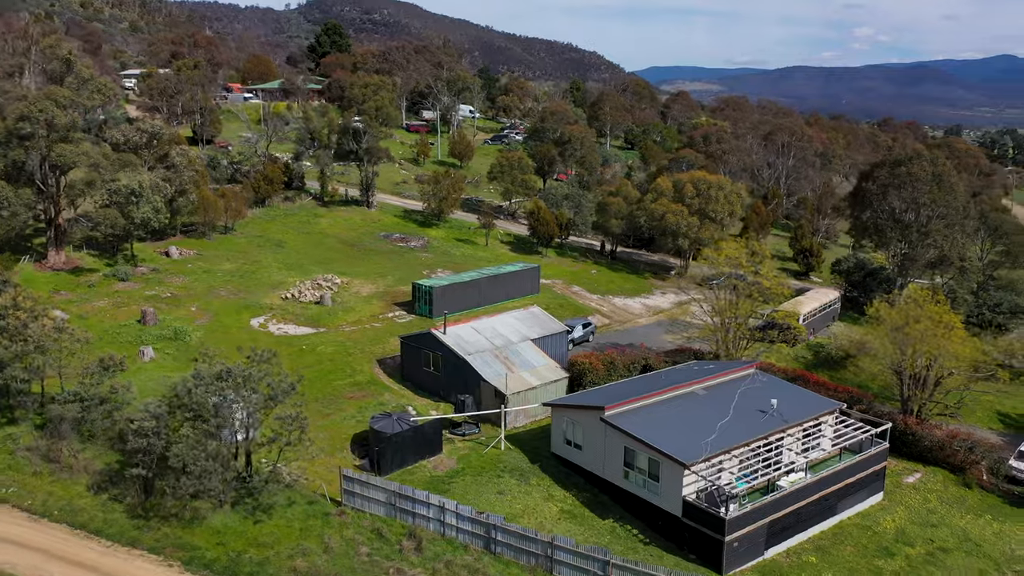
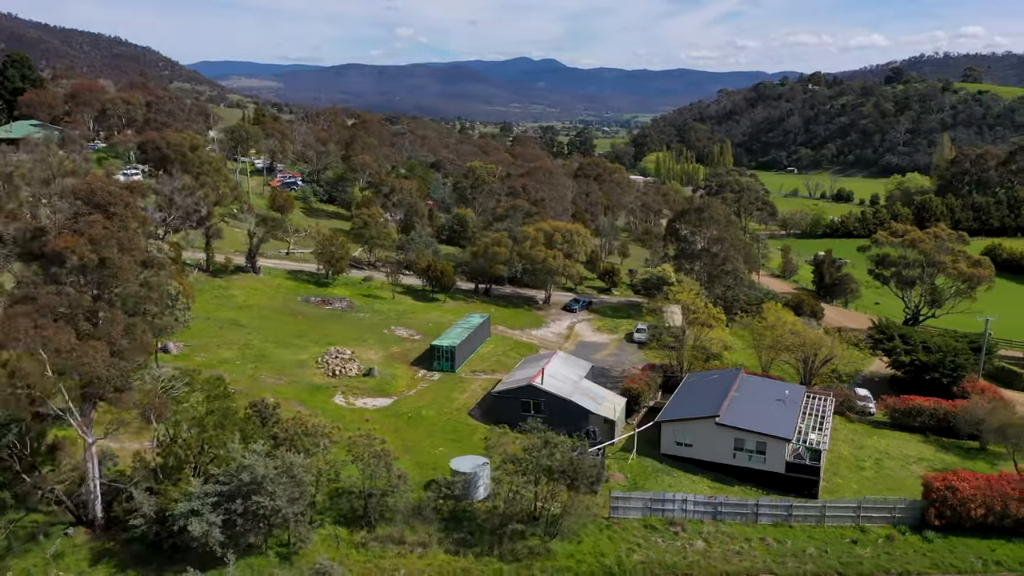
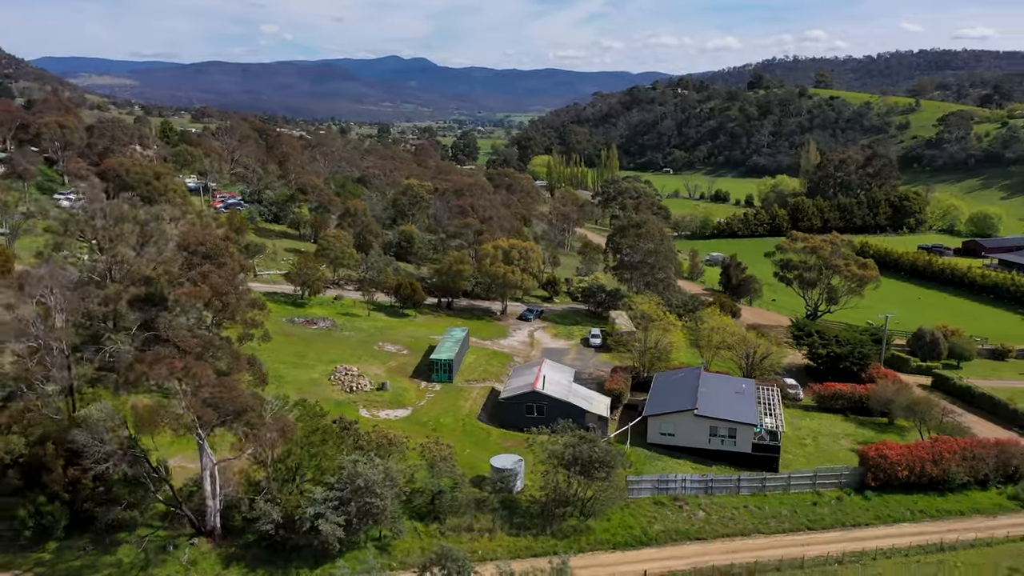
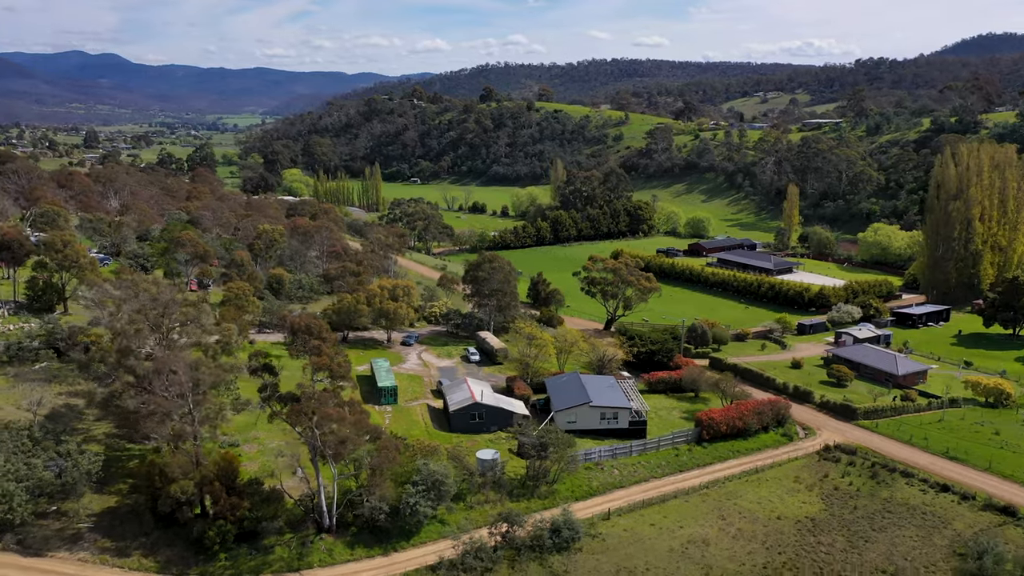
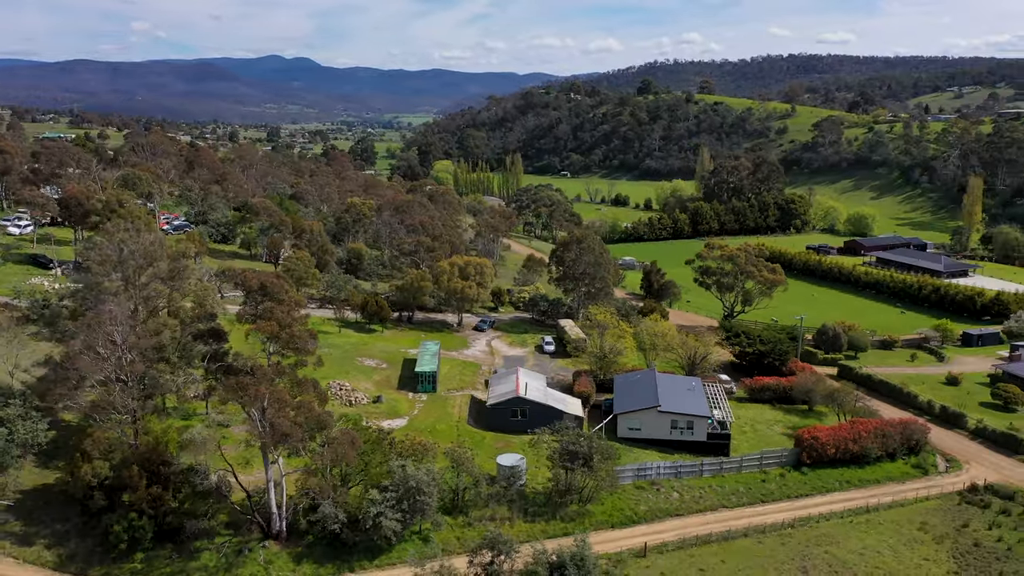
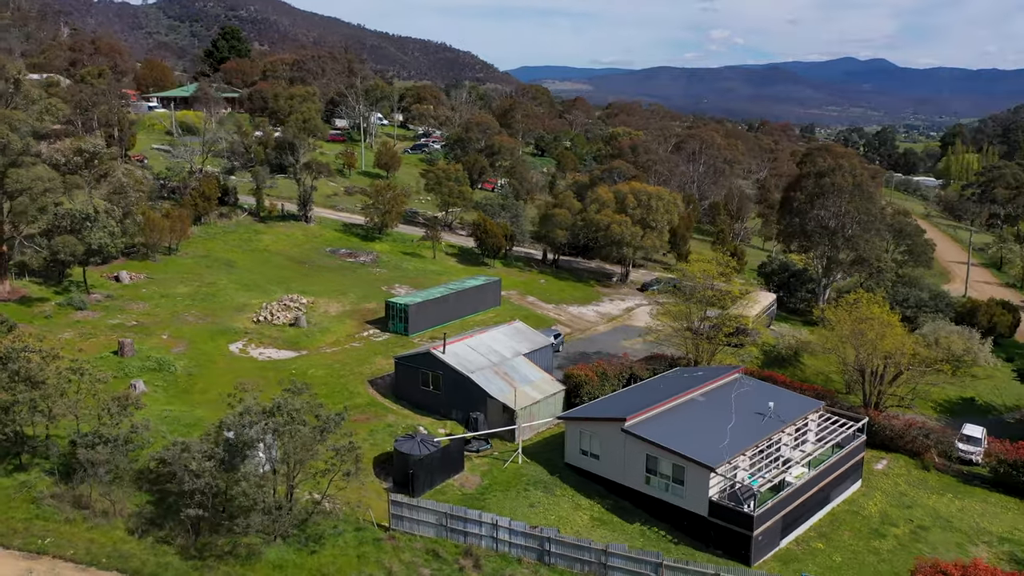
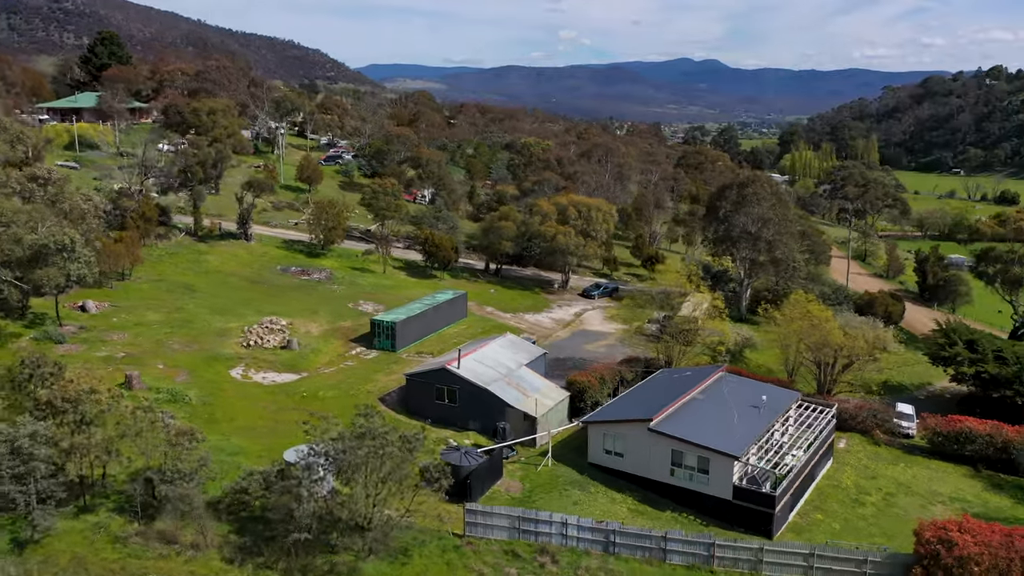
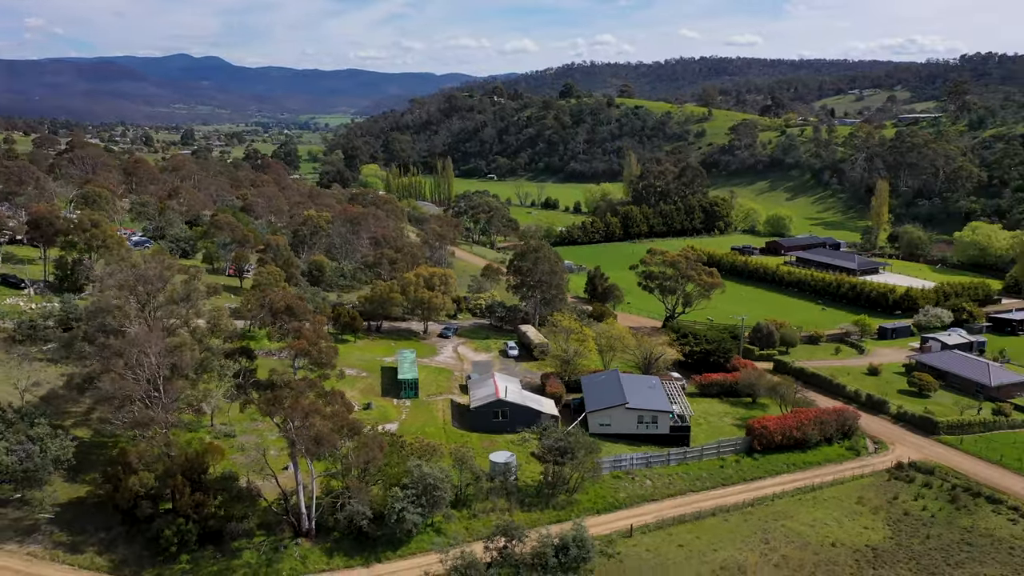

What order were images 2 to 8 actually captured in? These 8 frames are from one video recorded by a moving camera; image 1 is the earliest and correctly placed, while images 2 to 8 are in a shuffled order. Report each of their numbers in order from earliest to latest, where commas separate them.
6, 7, 2, 3, 5, 8, 4
